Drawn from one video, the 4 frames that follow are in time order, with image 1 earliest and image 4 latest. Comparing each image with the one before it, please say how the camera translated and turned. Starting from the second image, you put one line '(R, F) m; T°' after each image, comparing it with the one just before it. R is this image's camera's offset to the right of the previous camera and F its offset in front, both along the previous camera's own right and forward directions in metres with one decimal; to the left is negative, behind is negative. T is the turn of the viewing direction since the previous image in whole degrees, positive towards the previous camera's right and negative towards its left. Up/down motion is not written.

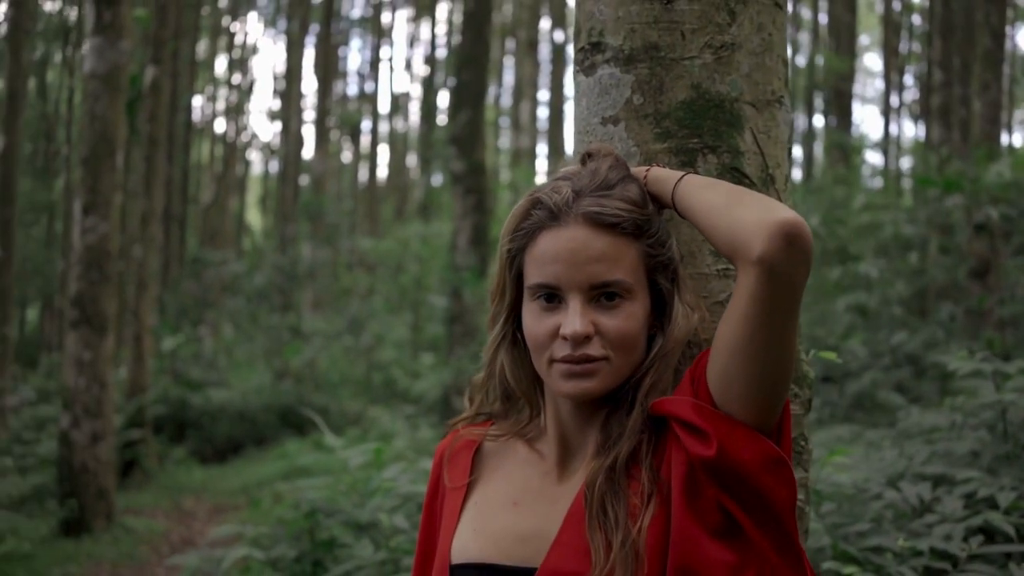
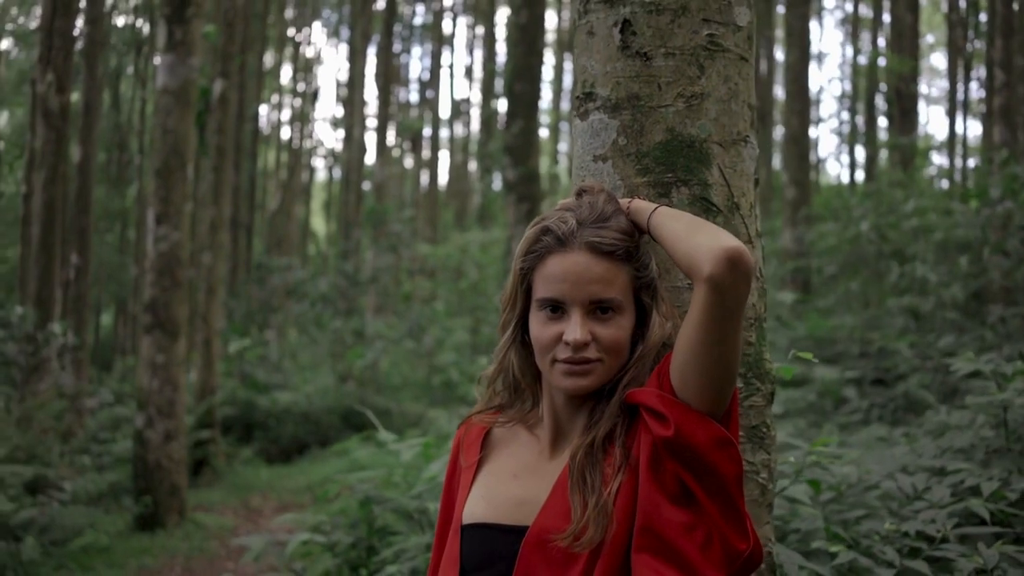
(+0.1, -0.3) m; -3°
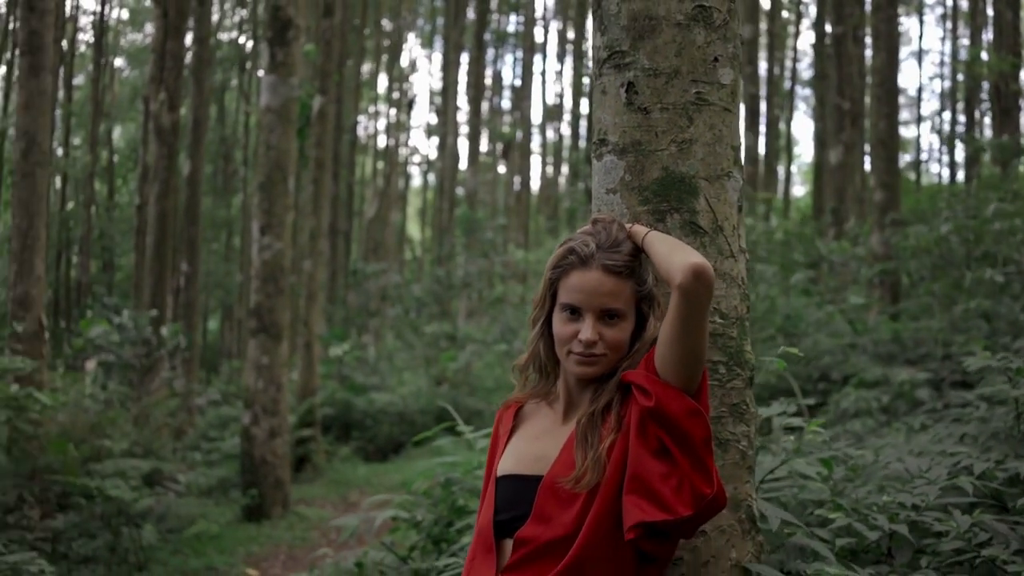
(+0.1, -0.4) m; -5°
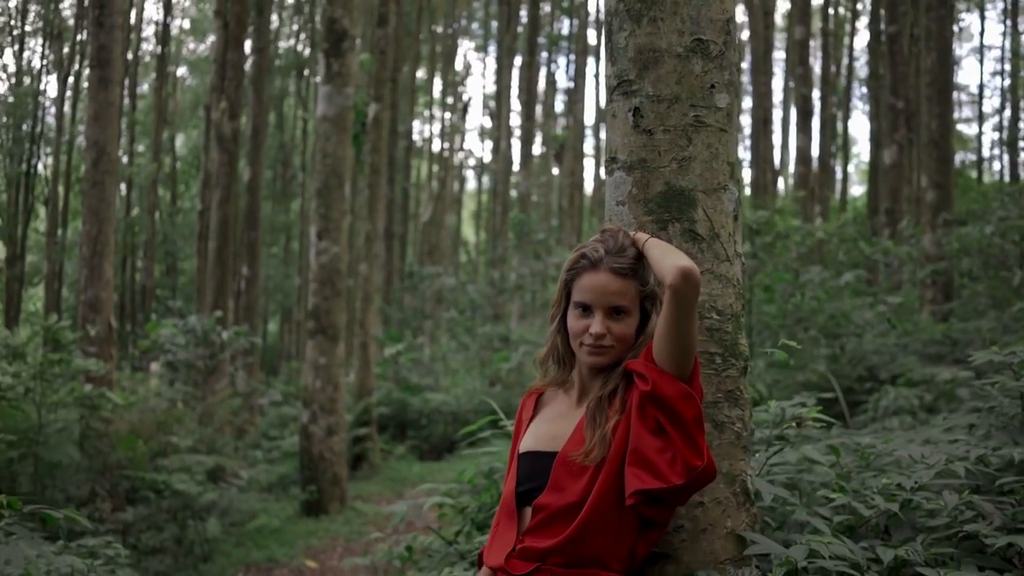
(+0.1, -0.3) m; -3°
